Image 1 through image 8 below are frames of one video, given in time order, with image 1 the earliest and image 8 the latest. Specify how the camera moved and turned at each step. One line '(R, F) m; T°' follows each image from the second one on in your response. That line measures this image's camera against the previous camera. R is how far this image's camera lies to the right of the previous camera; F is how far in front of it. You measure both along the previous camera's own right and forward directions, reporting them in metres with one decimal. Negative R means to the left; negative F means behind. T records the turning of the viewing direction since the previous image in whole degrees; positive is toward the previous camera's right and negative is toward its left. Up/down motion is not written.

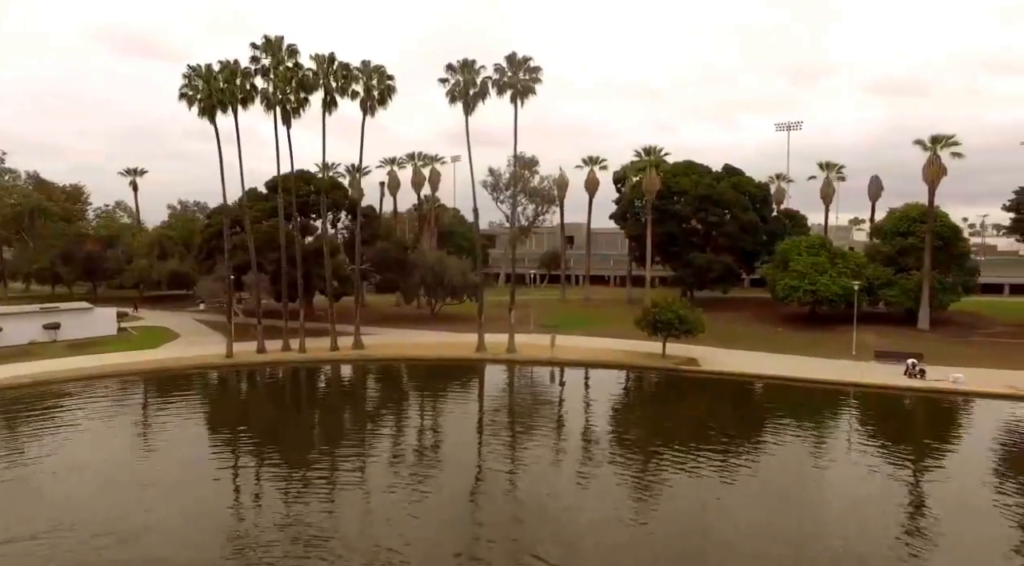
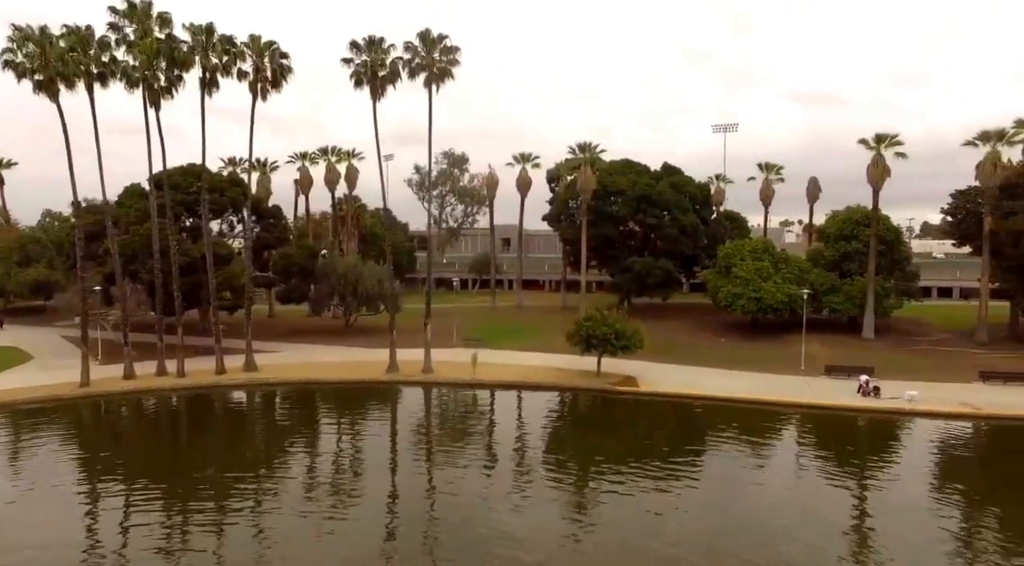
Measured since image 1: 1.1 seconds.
(+1.0, +4.0) m; +5°
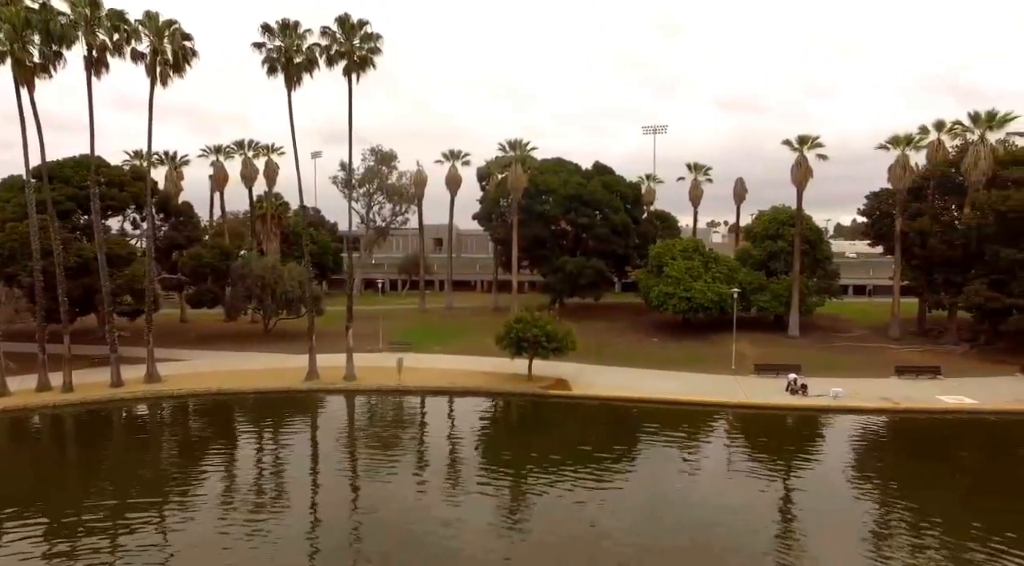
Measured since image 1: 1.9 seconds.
(+0.2, +1.3) m; +5°
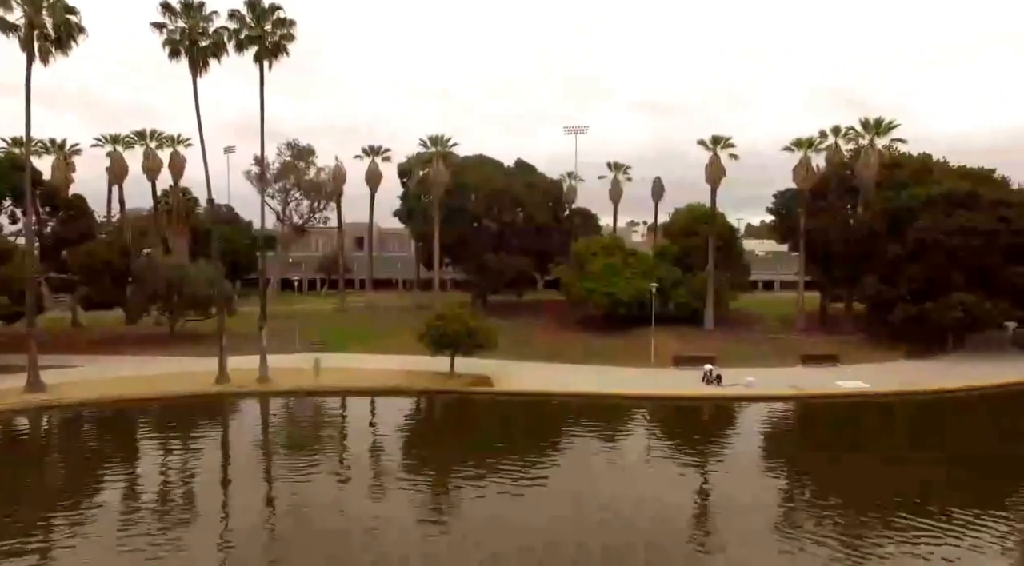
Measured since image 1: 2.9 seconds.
(+0.1, +0.2) m; +6°
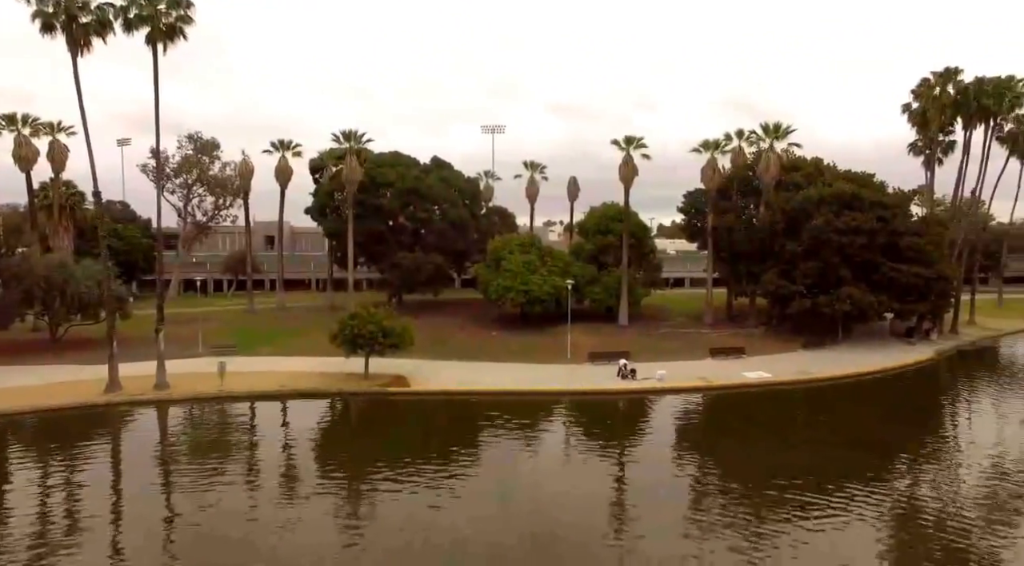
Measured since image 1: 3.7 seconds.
(0.0, +0.2) m; +6°
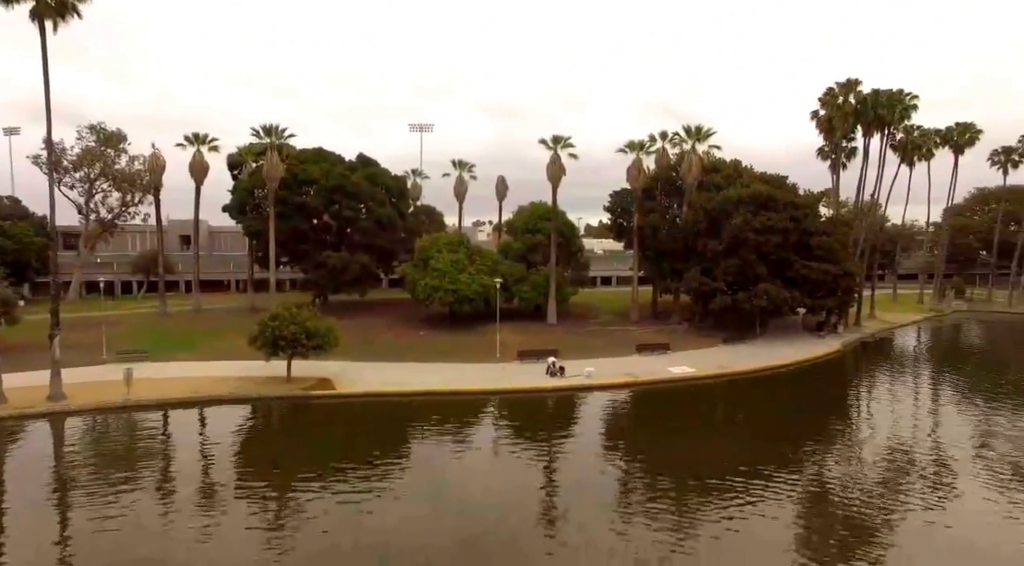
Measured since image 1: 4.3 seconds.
(0.0, +0.4) m; +5°
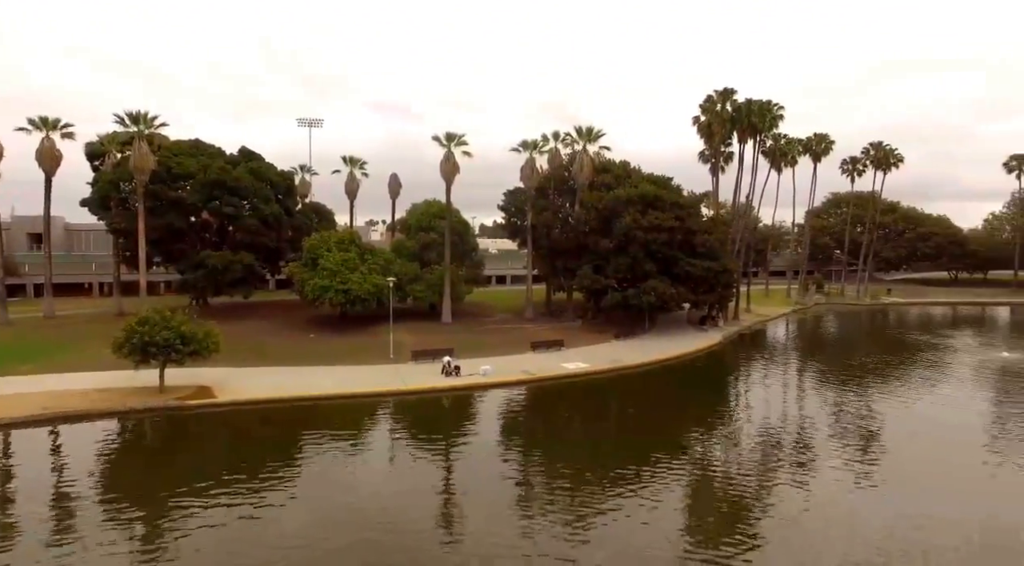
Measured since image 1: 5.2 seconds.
(0.0, +1.1) m; +8°
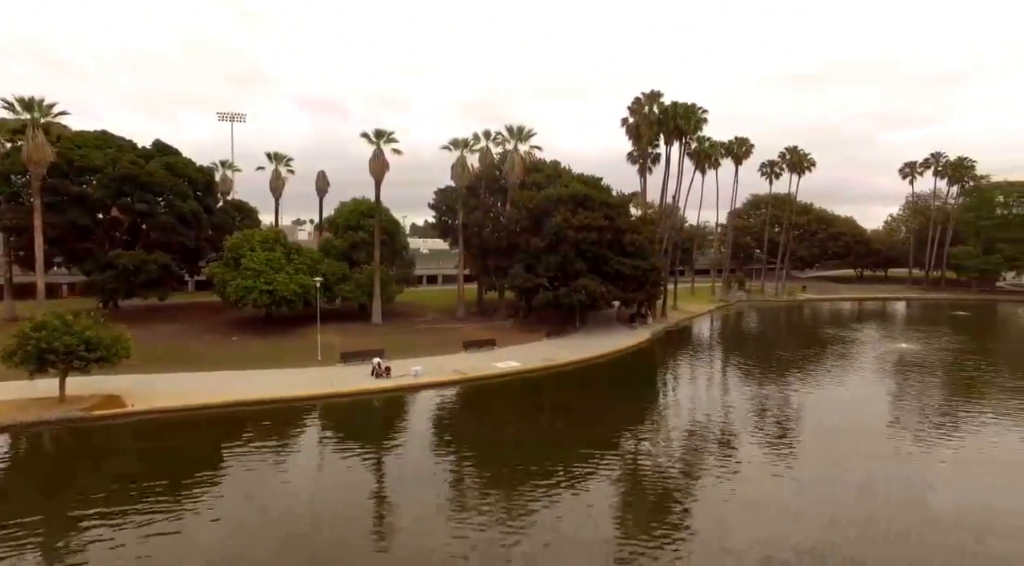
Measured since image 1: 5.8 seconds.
(0.0, +1.2) m; +5°
